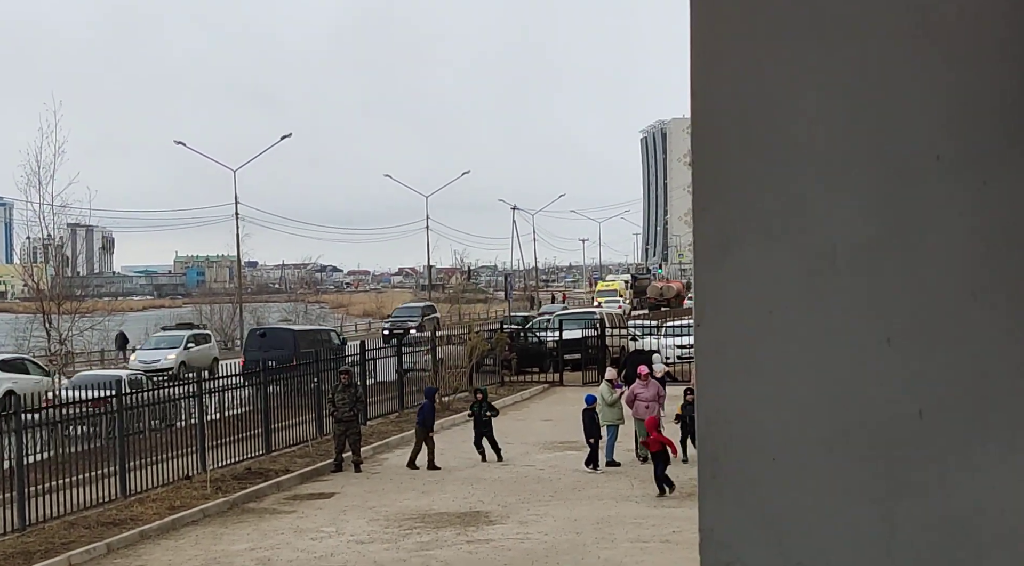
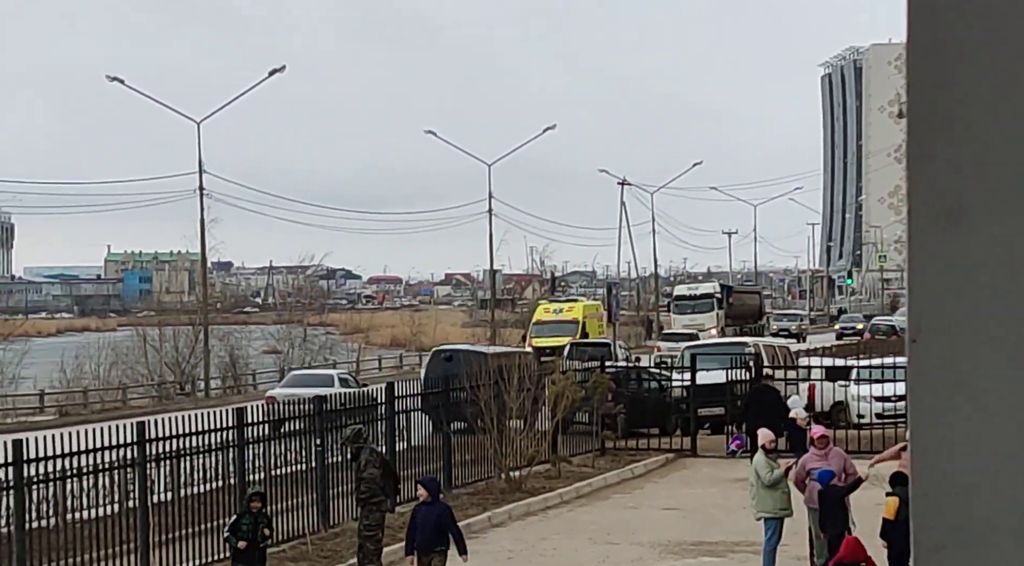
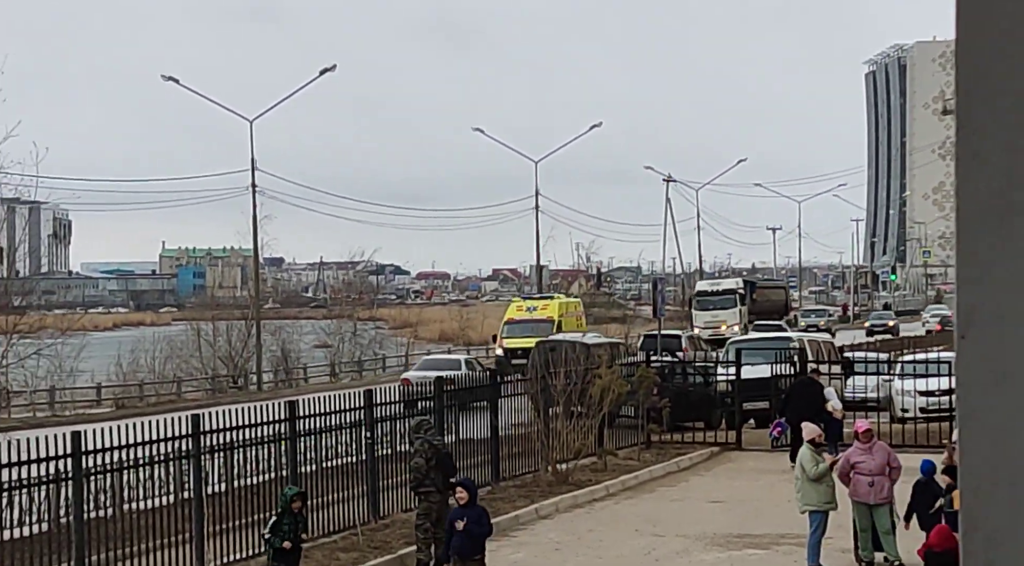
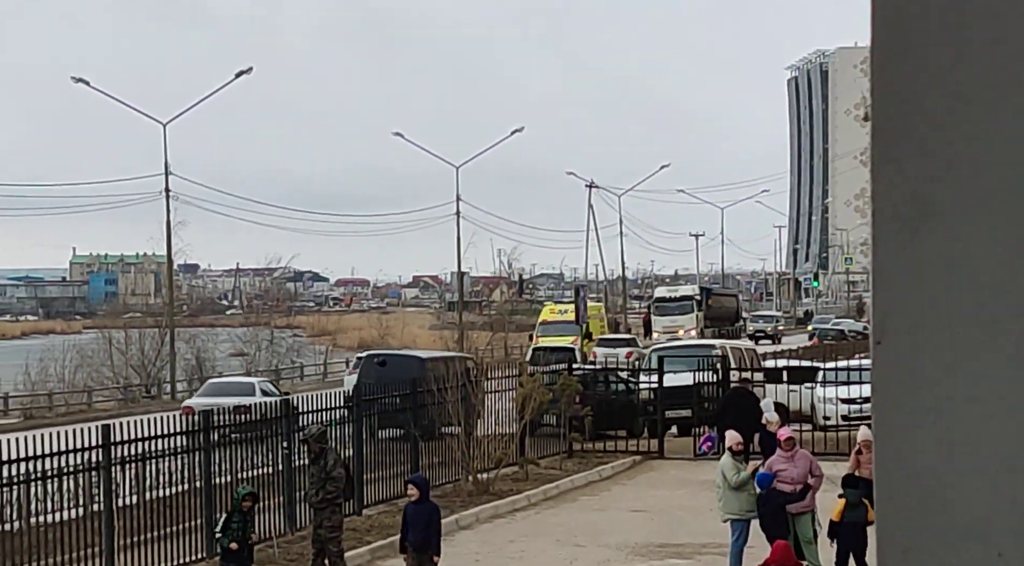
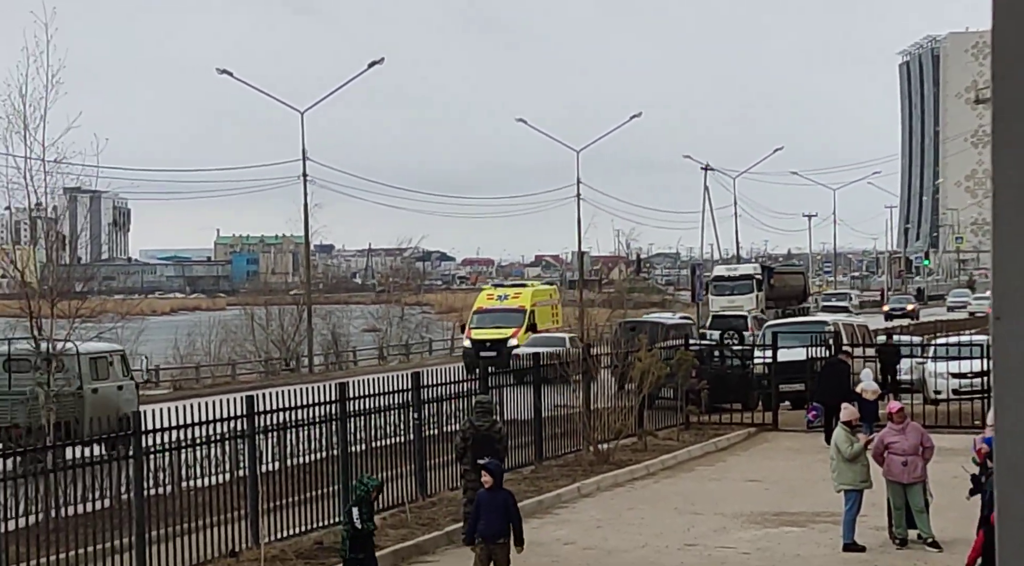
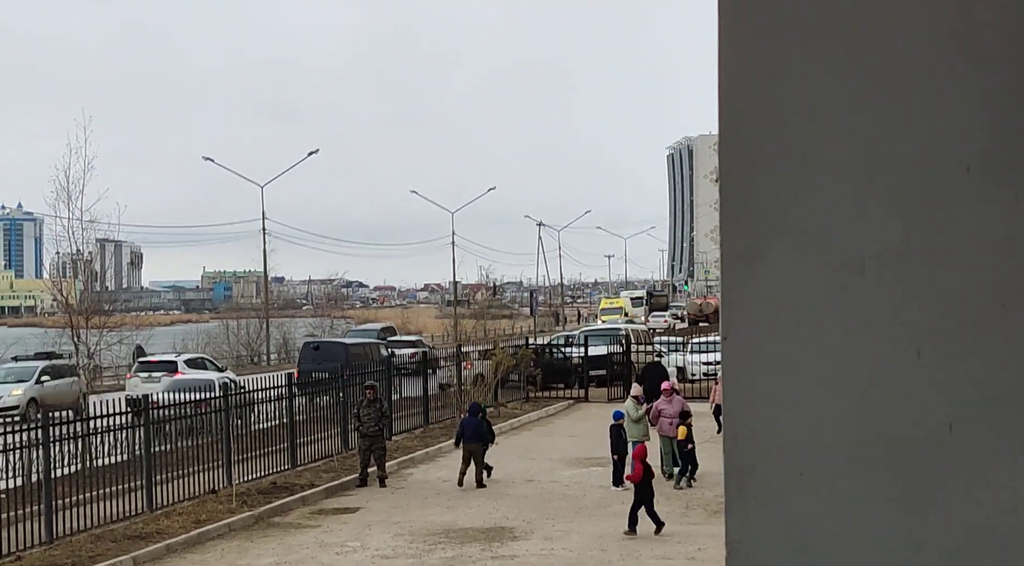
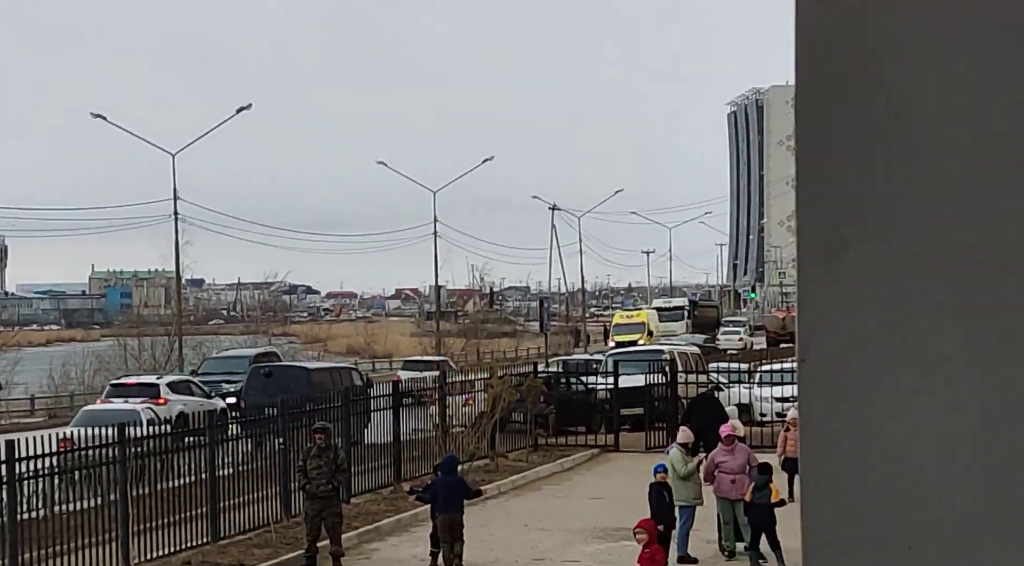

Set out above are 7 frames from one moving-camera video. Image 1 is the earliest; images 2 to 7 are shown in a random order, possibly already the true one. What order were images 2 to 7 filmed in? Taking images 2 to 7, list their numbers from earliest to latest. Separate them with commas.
6, 7, 4, 2, 3, 5
